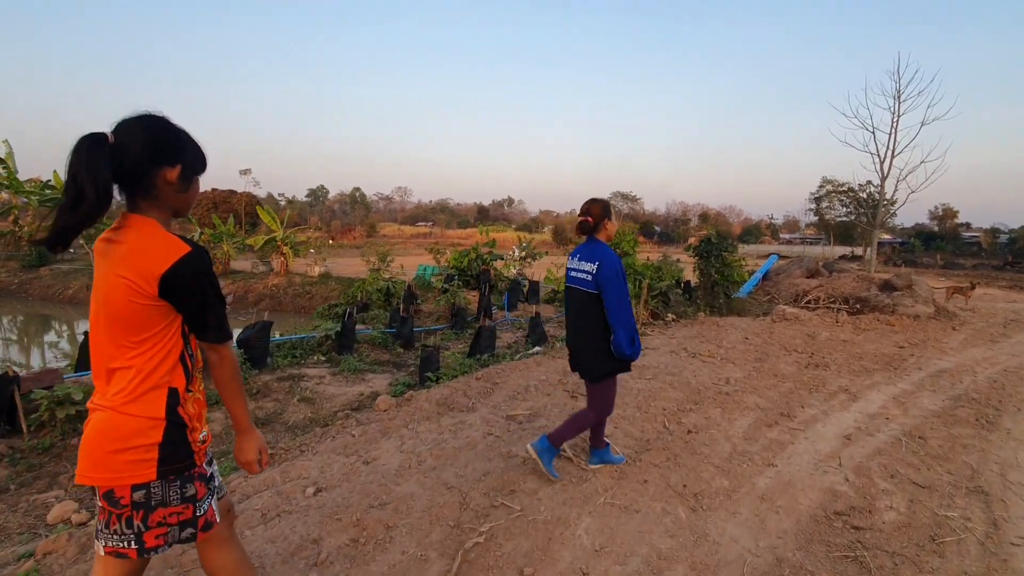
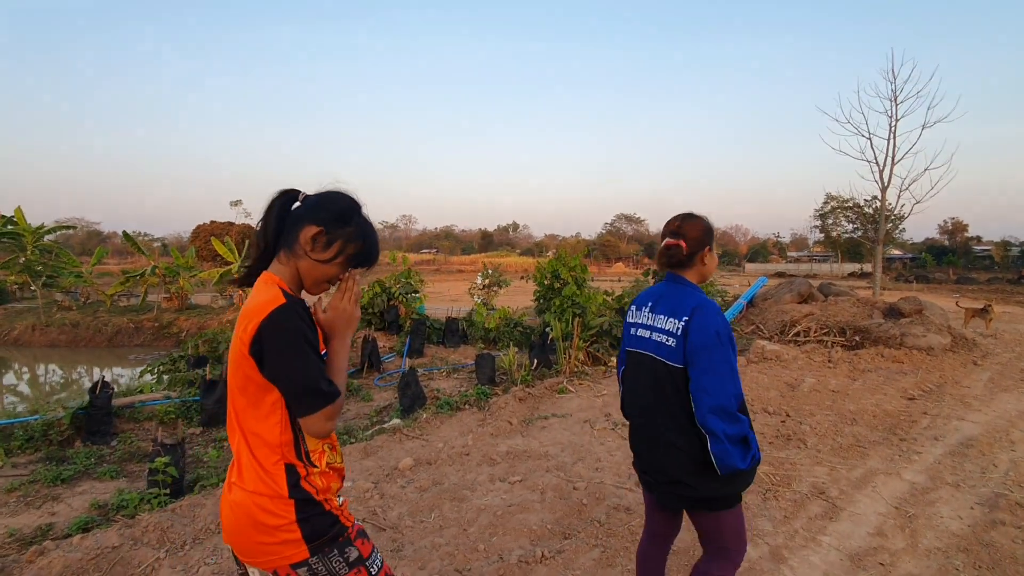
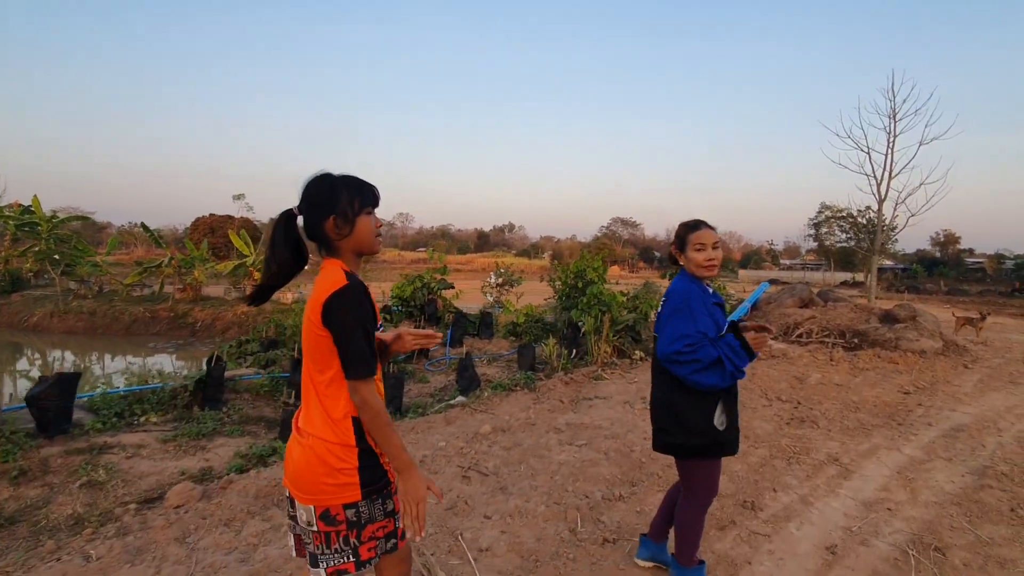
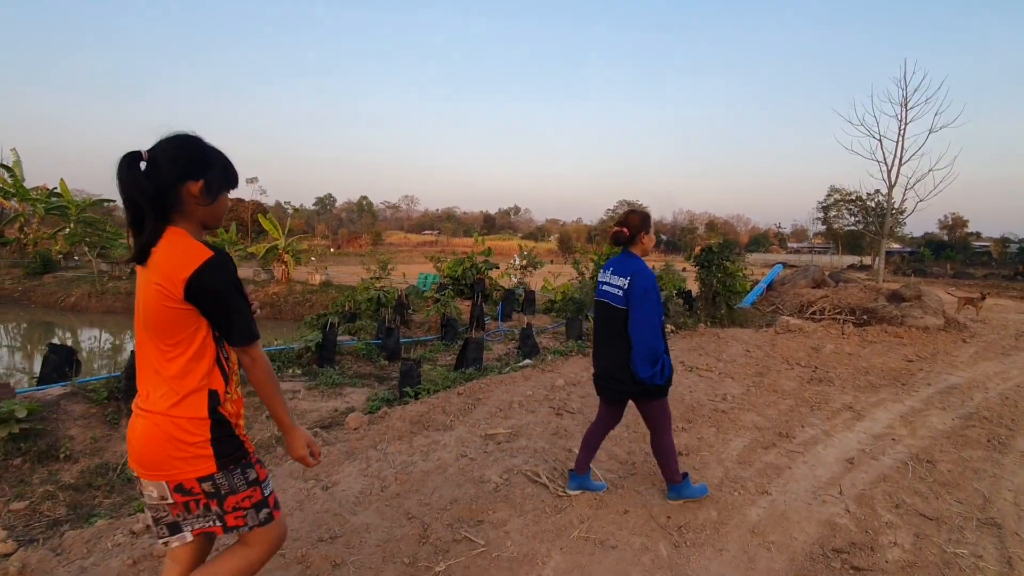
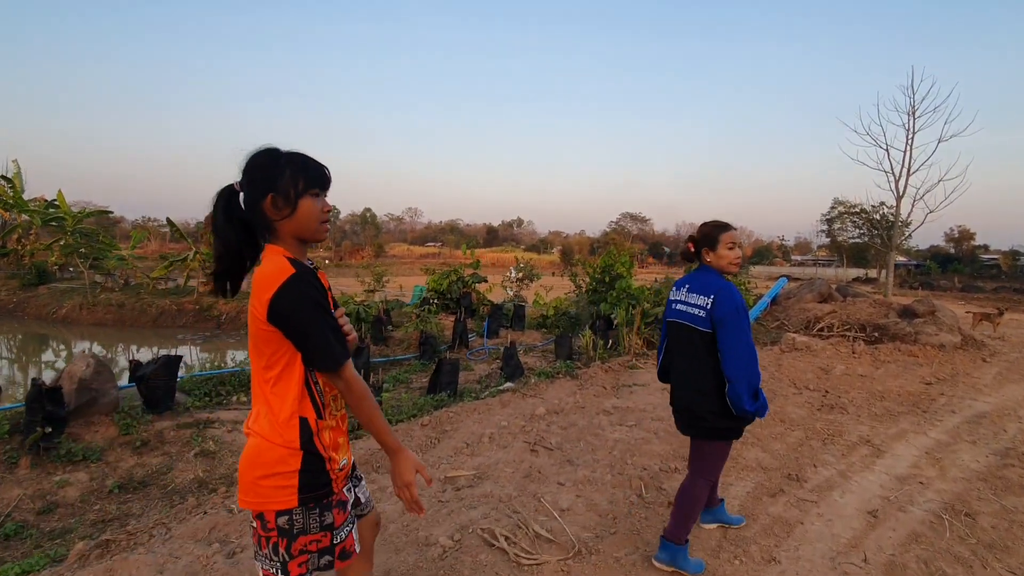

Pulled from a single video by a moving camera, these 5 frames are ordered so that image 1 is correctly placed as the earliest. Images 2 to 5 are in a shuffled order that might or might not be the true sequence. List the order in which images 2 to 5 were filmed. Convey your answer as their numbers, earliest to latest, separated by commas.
4, 5, 3, 2
